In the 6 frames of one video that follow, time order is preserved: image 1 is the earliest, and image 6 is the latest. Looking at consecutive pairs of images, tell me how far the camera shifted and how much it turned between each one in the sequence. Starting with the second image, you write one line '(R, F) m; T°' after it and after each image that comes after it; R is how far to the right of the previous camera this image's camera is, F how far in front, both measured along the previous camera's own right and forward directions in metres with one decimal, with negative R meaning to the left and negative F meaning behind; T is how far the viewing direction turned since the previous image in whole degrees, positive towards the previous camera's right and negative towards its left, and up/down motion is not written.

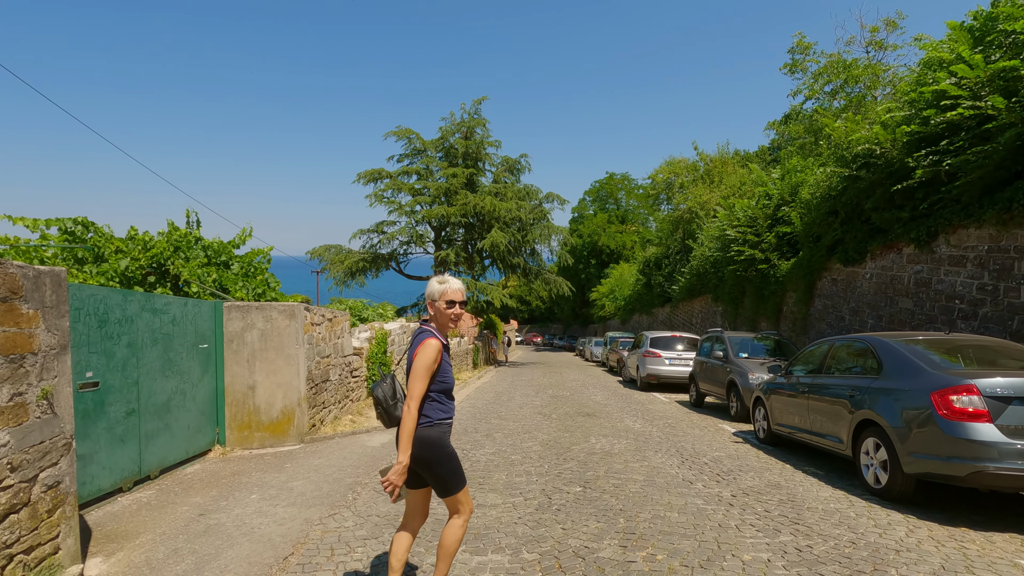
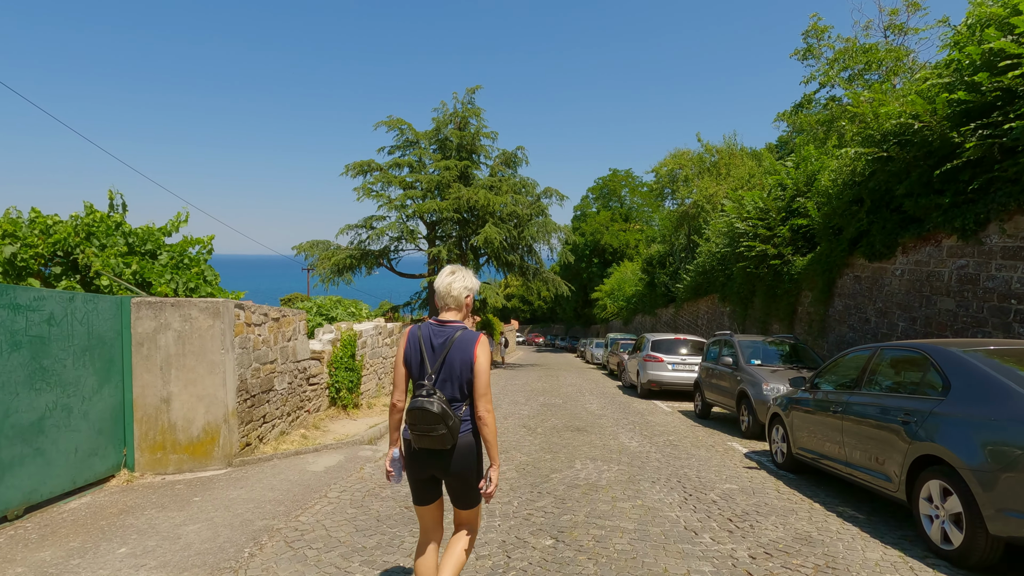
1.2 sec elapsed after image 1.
(+0.5, +1.4) m; 0°
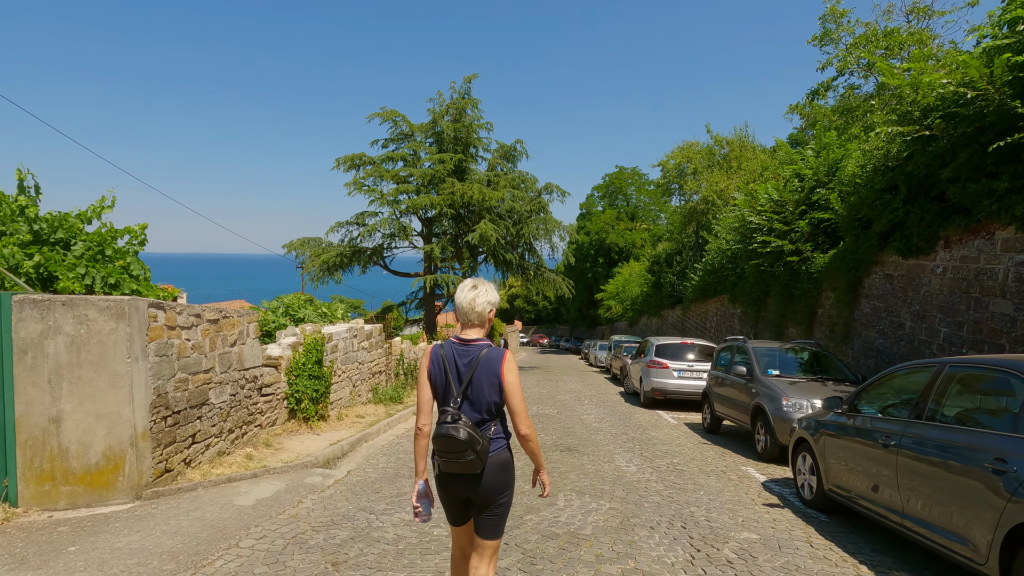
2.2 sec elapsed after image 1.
(+0.4, +1.3) m; -1°
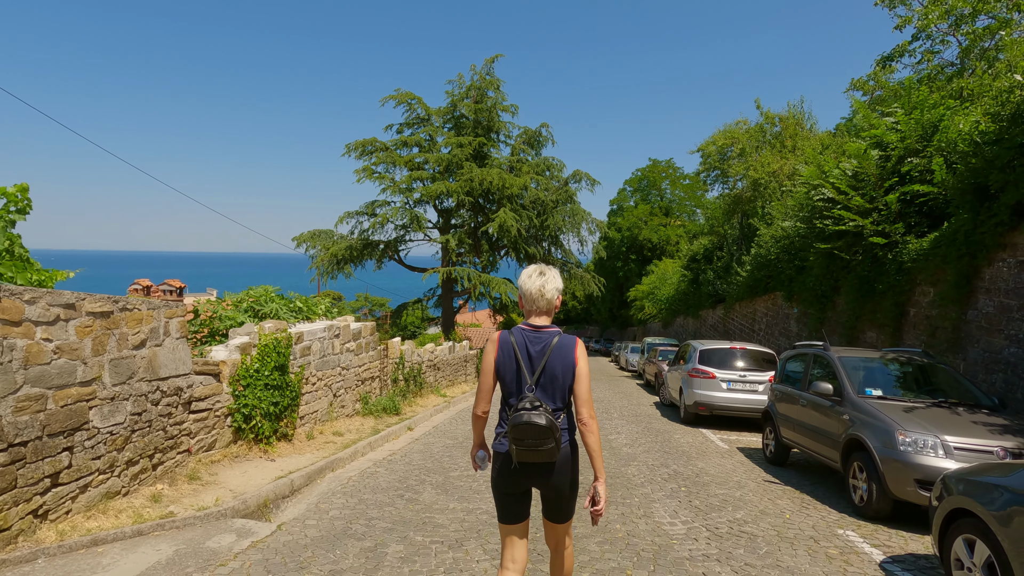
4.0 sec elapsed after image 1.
(+0.3, +2.2) m; -3°
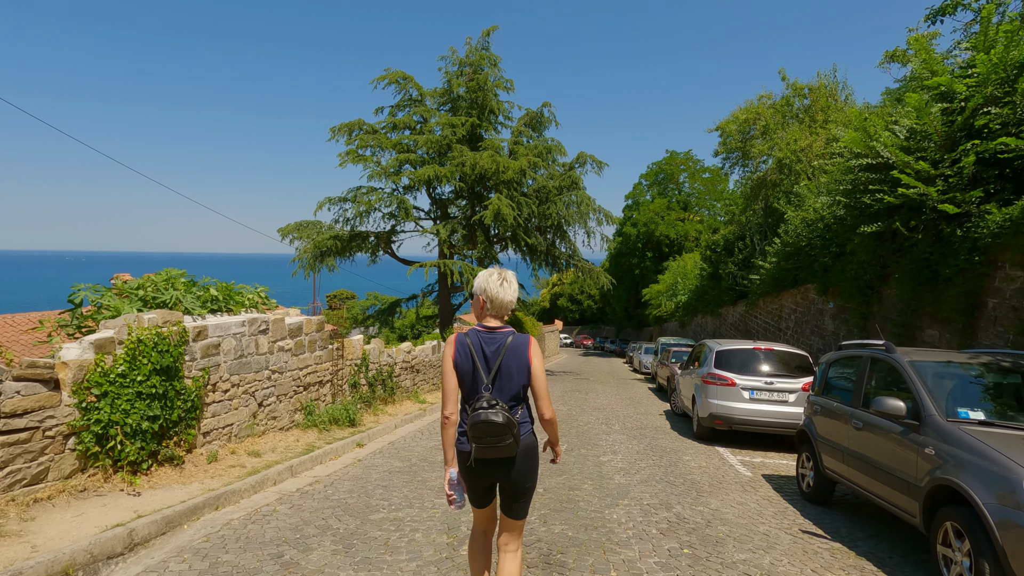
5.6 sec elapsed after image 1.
(+0.8, +2.0) m; -2°
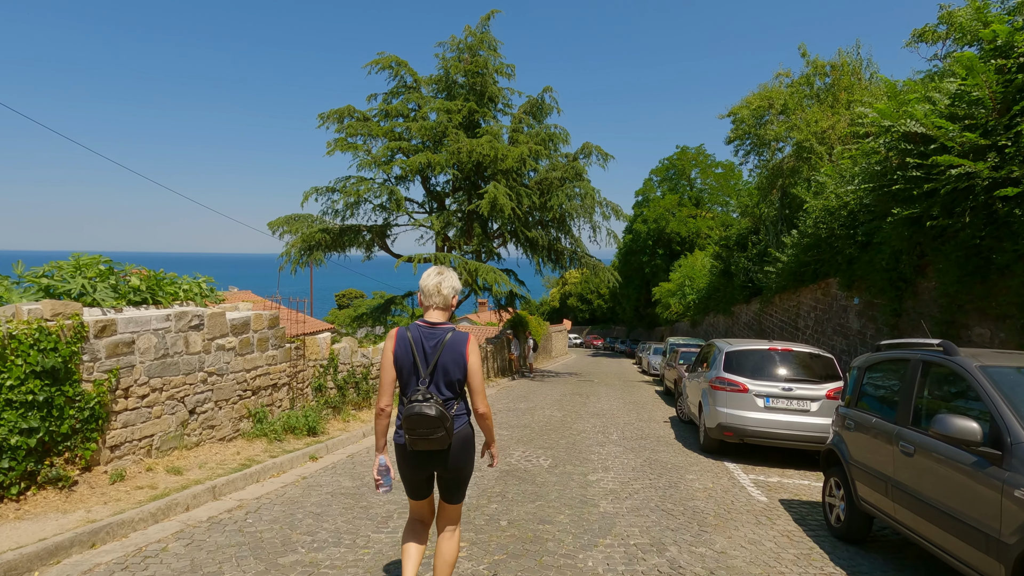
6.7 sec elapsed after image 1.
(+0.5, +1.2) m; -1°
